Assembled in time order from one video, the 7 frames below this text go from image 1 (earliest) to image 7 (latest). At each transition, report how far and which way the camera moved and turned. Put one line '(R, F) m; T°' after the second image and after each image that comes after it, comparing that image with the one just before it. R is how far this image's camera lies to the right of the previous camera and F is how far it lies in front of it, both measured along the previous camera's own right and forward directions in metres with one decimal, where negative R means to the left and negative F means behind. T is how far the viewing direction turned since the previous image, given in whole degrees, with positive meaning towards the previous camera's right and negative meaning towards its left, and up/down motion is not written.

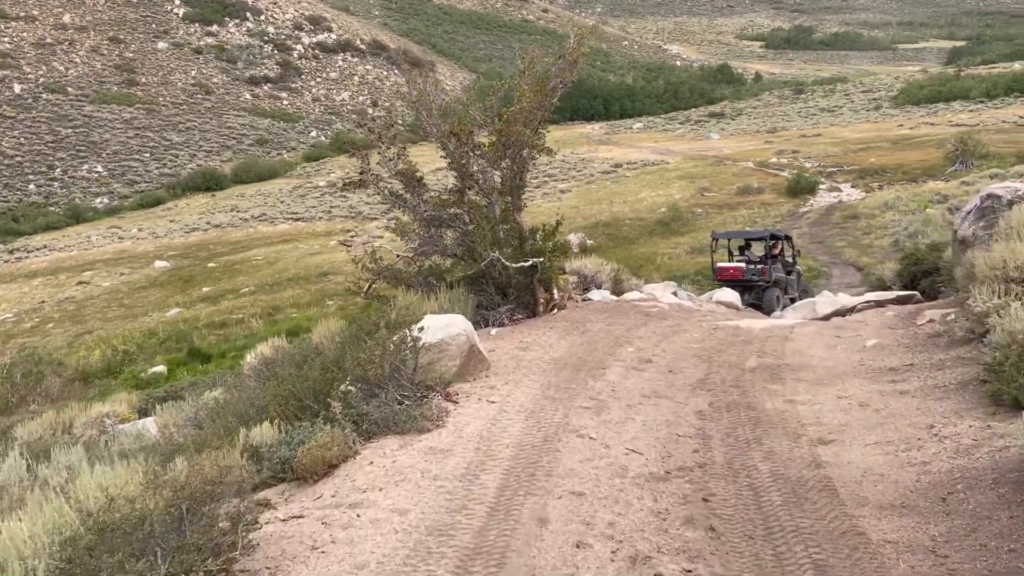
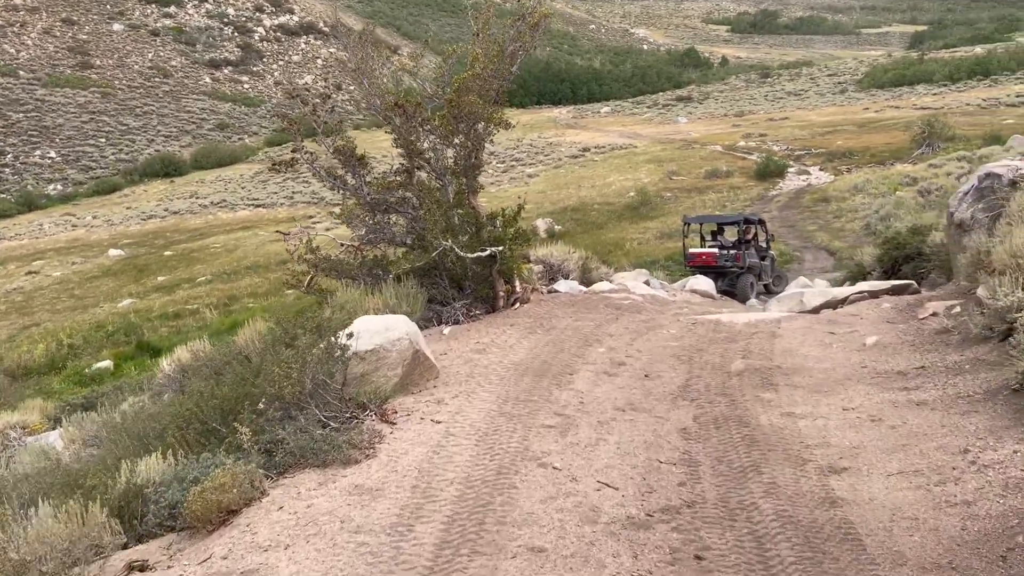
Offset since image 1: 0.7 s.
(+0.1, +1.0) m; +2°
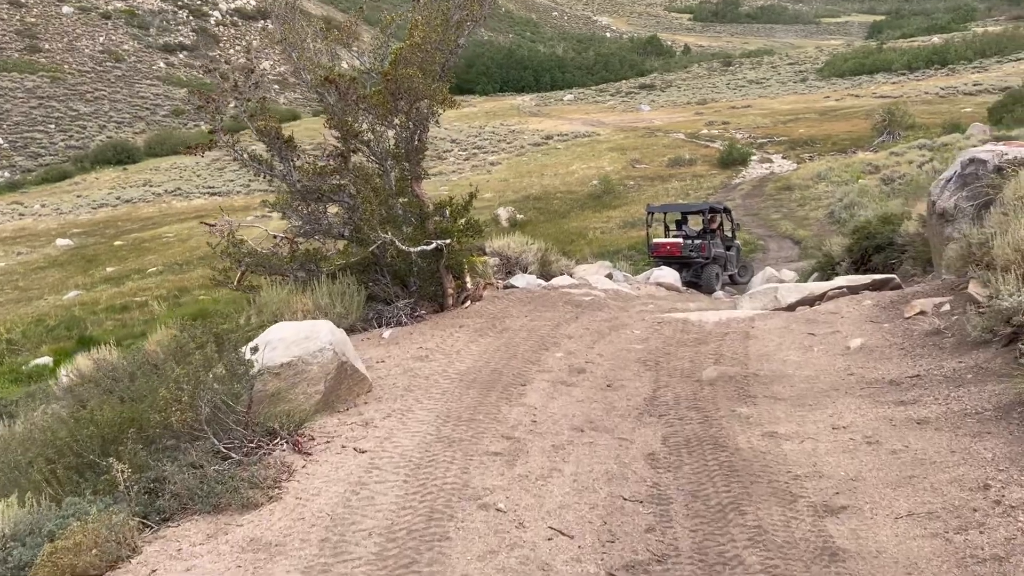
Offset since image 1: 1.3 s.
(+0.1, +0.8) m; +2°
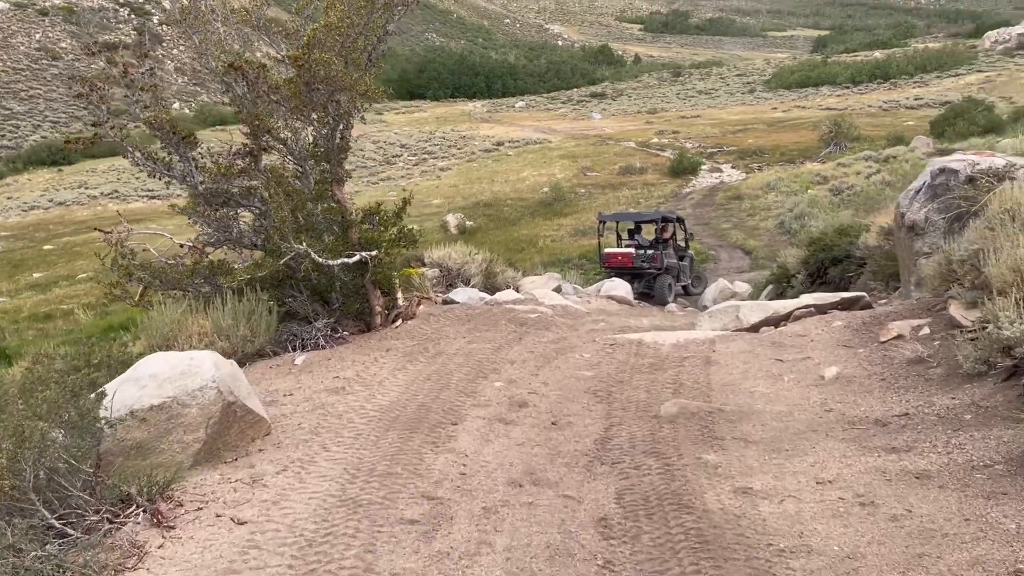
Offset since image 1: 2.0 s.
(+0.1, +0.8) m; +3°
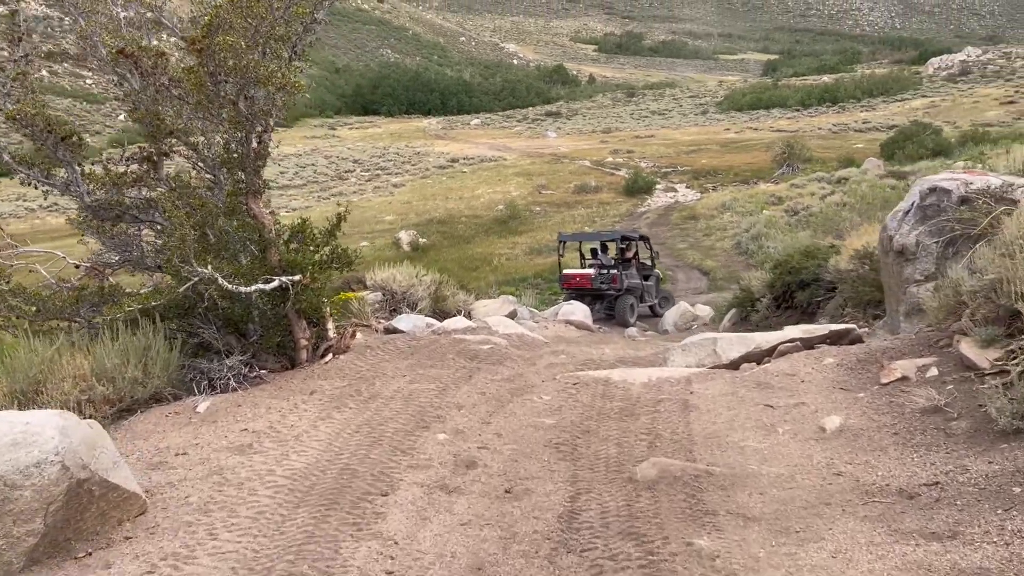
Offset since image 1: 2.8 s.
(0.0, +0.9) m; +3°
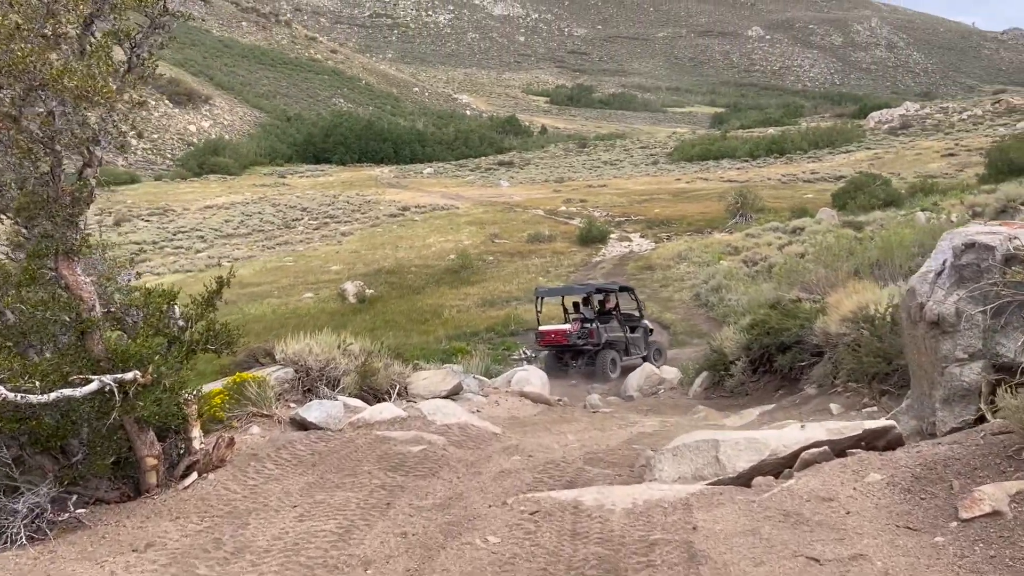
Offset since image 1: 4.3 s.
(+0.1, +1.6) m; +3°
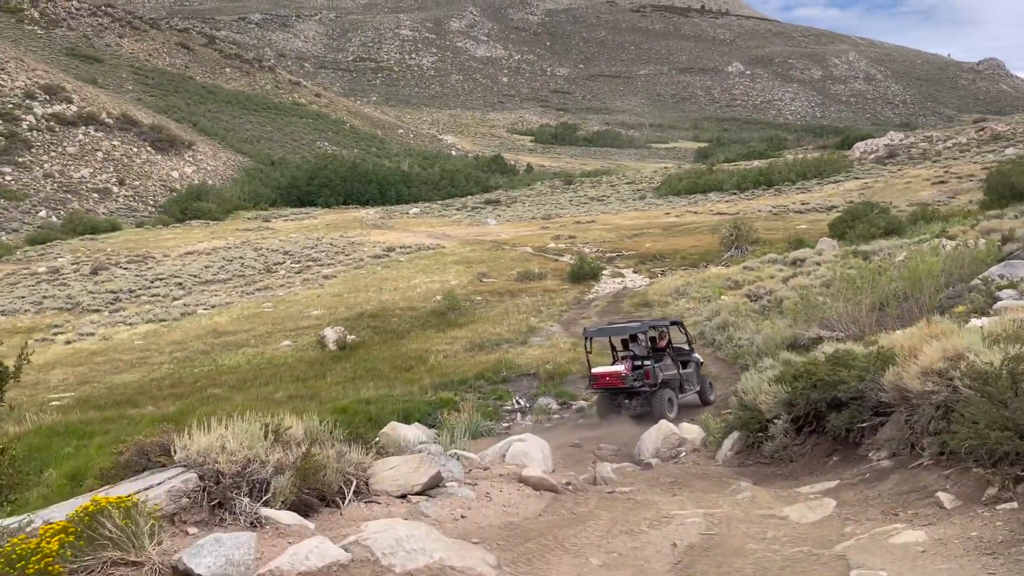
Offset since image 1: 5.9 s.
(0.0, +2.2) m; +1°
